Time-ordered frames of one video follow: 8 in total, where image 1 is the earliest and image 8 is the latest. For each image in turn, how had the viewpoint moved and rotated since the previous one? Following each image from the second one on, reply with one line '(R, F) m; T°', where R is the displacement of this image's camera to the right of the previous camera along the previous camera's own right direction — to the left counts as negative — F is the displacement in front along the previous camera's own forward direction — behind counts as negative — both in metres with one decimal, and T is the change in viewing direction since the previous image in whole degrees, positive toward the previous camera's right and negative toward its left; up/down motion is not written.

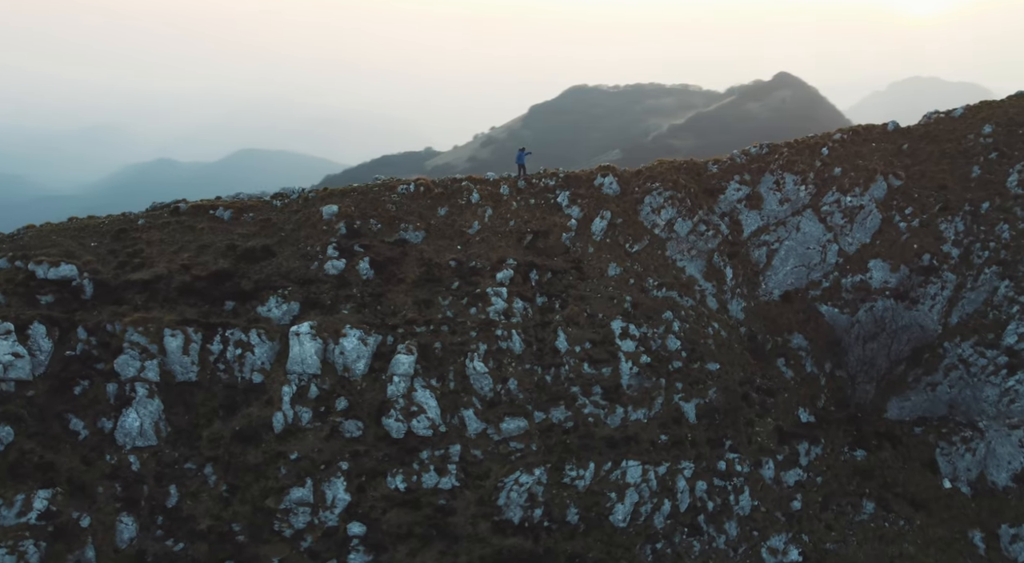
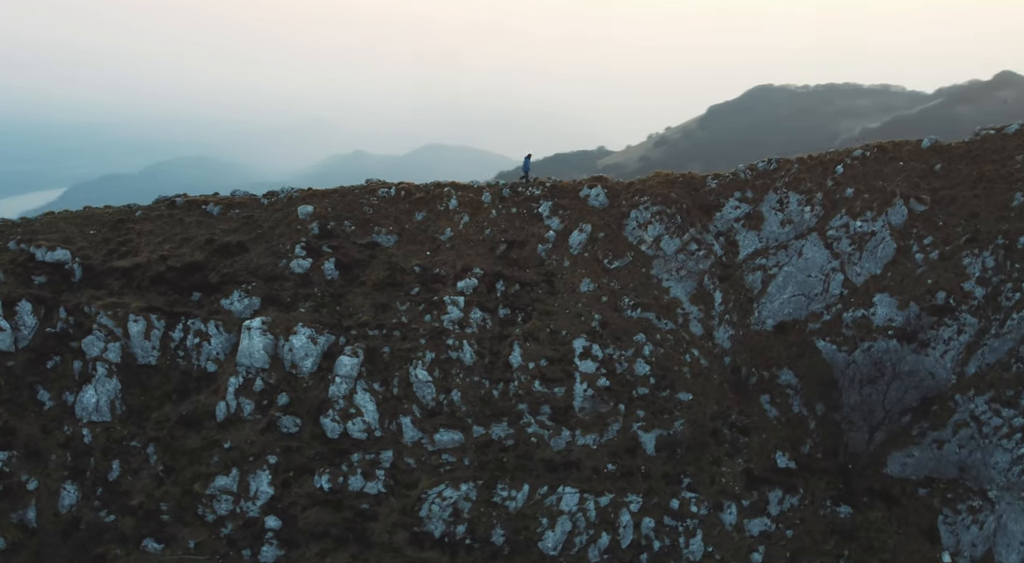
(+12.9, +2.6) m; -11°
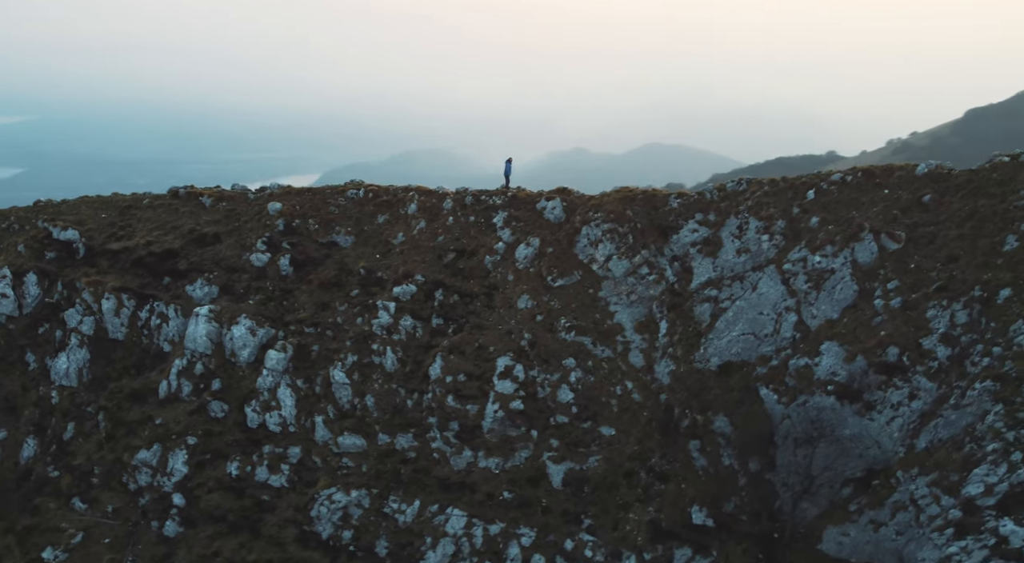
(+16.8, +3.6) m; -14°
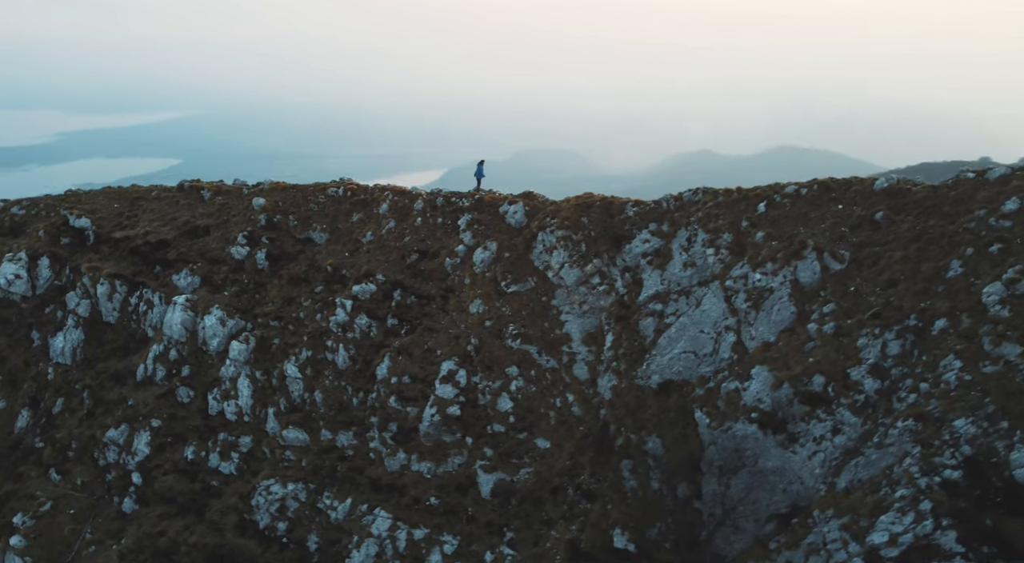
(+10.3, +1.5) m; -8°
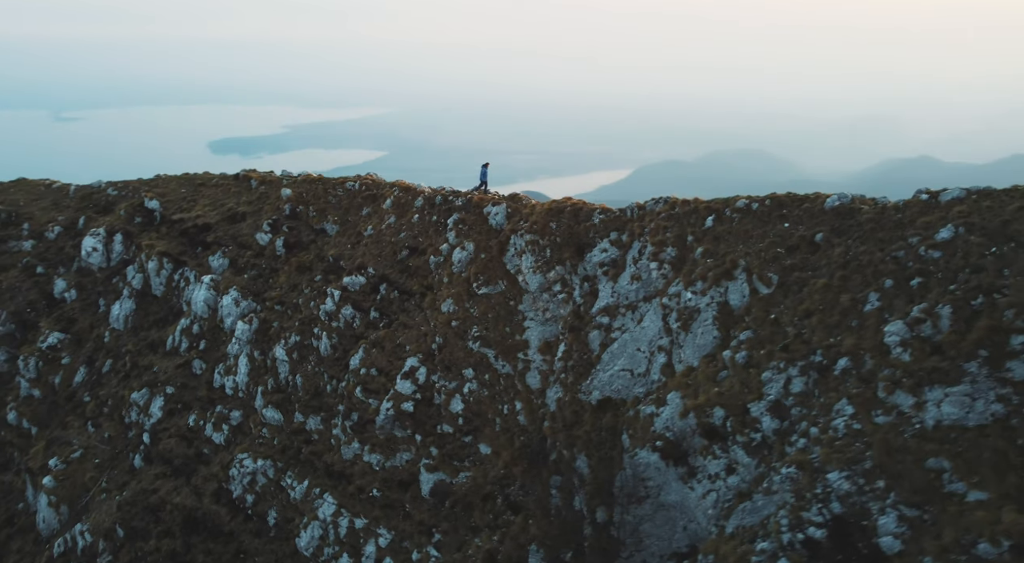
(+12.2, +1.8) m; -12°
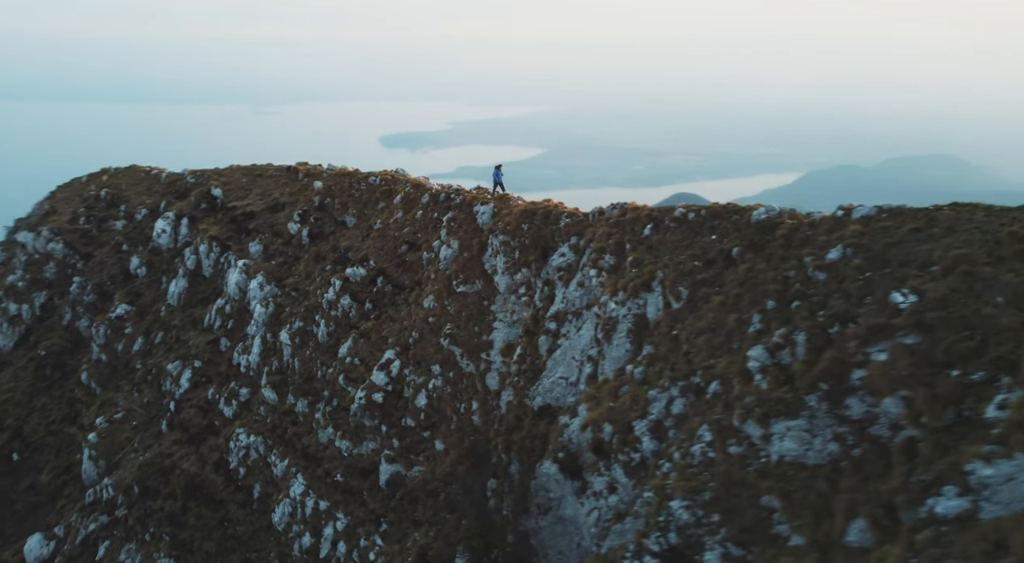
(+10.3, +0.9) m; -10°
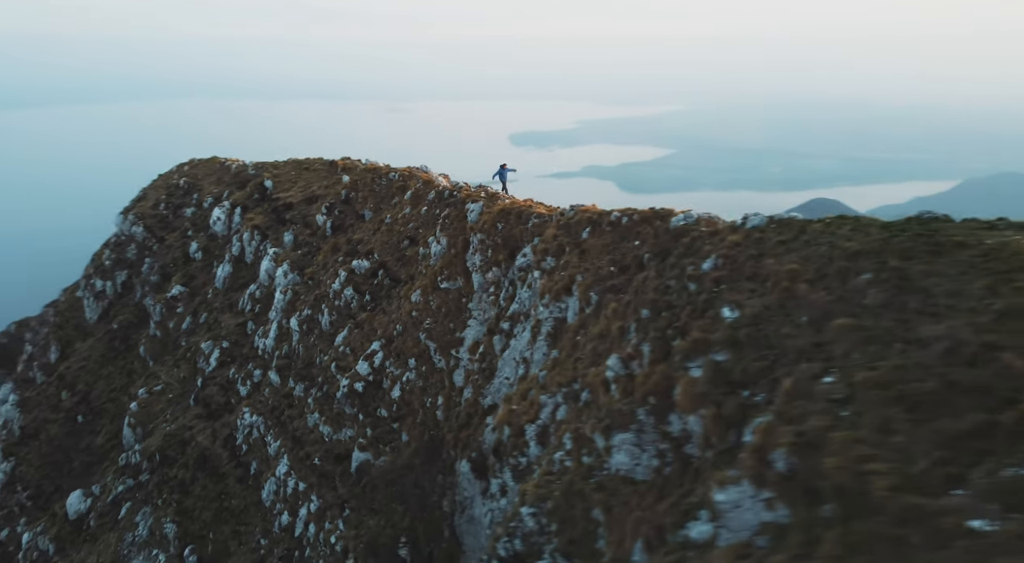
(+8.5, +0.5) m; -8°
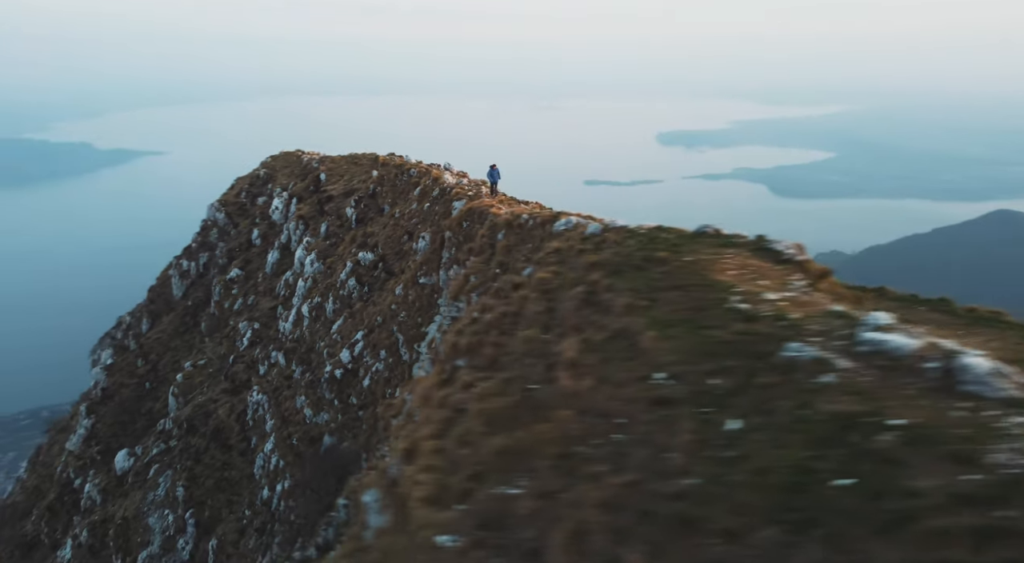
(+10.0, +0.7) m; -9°
